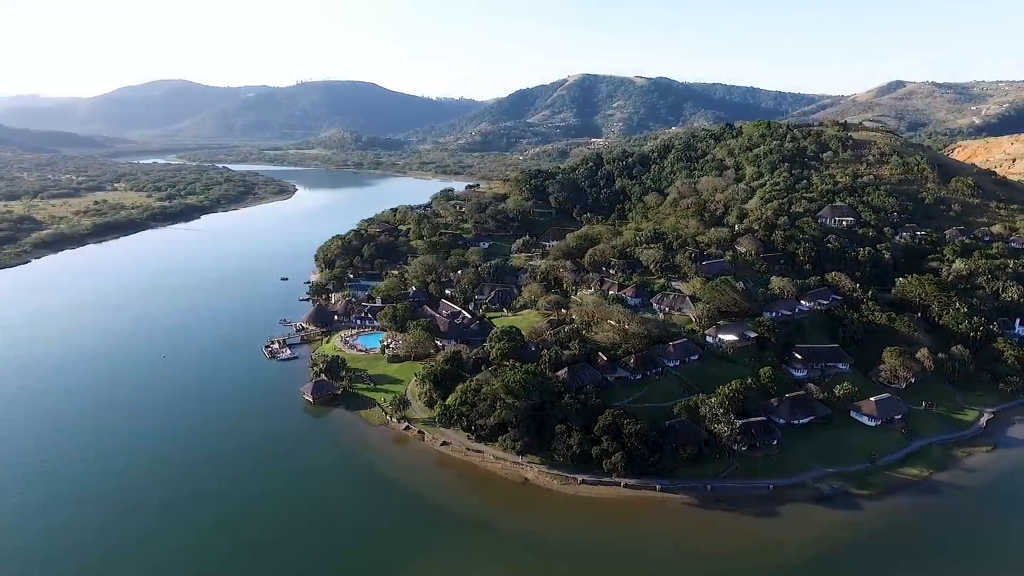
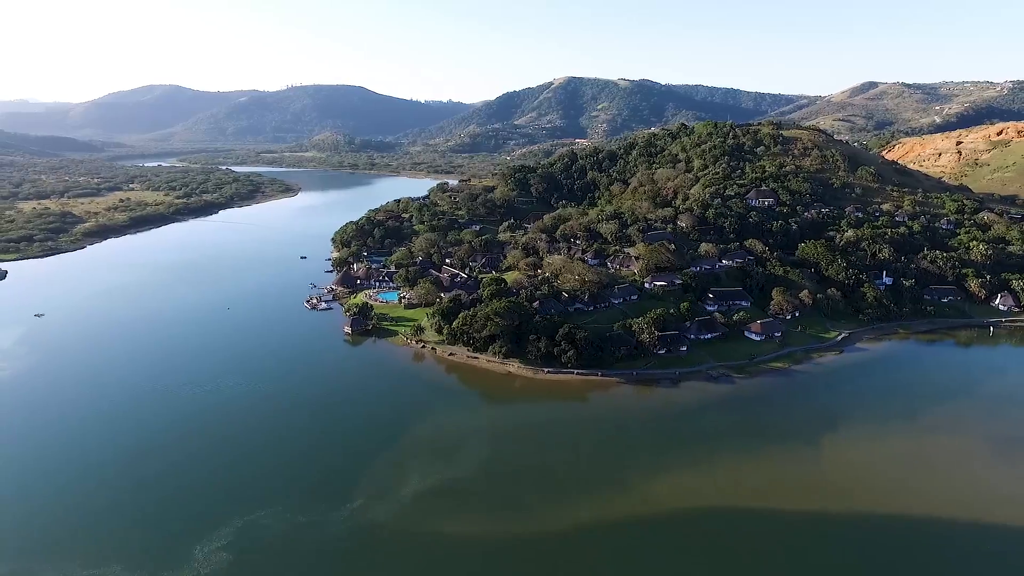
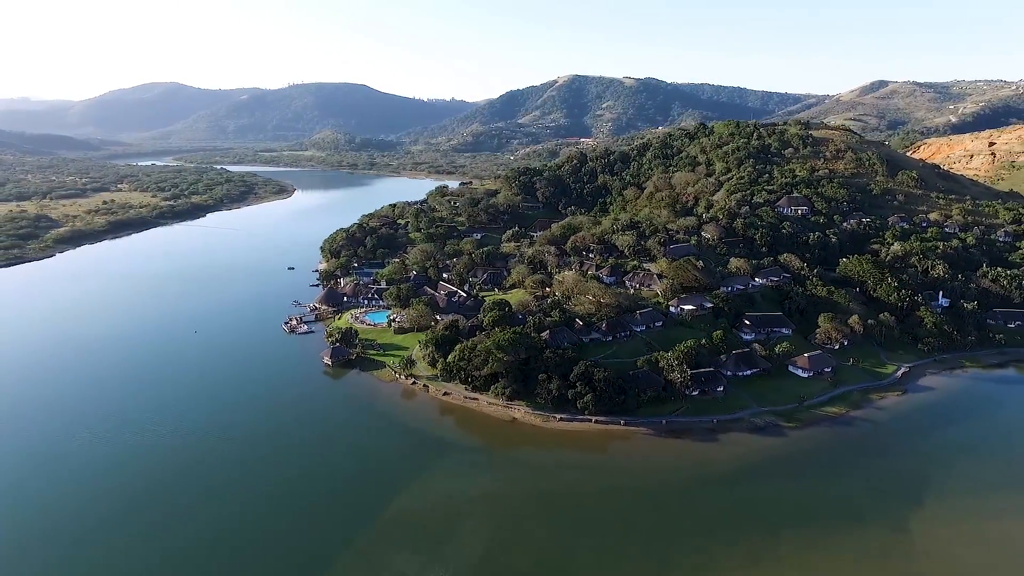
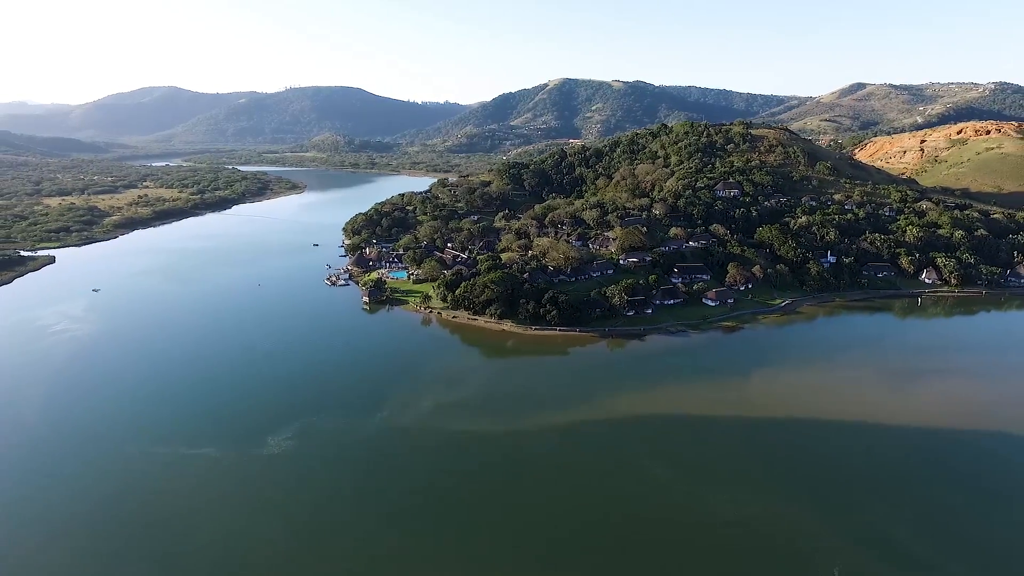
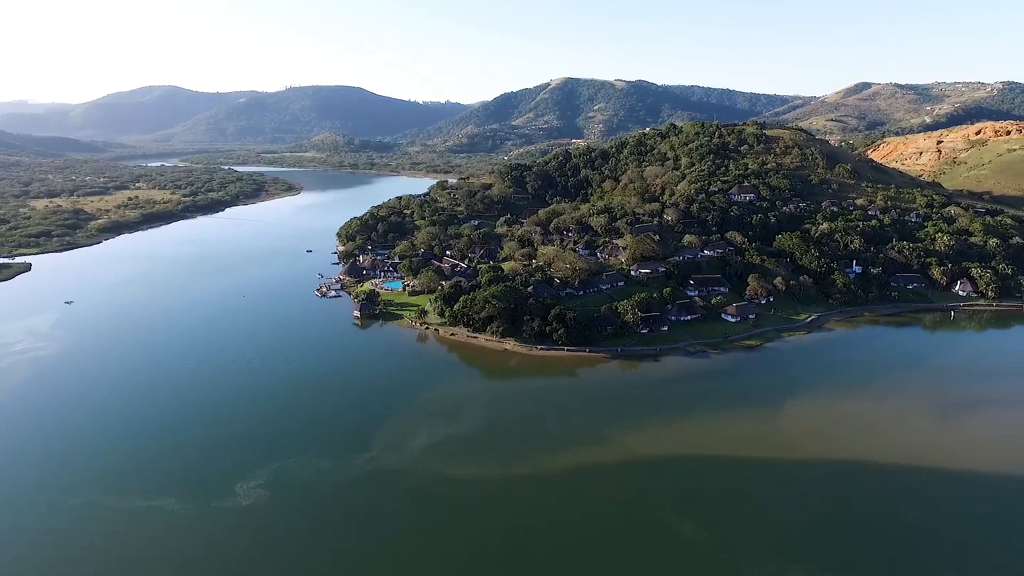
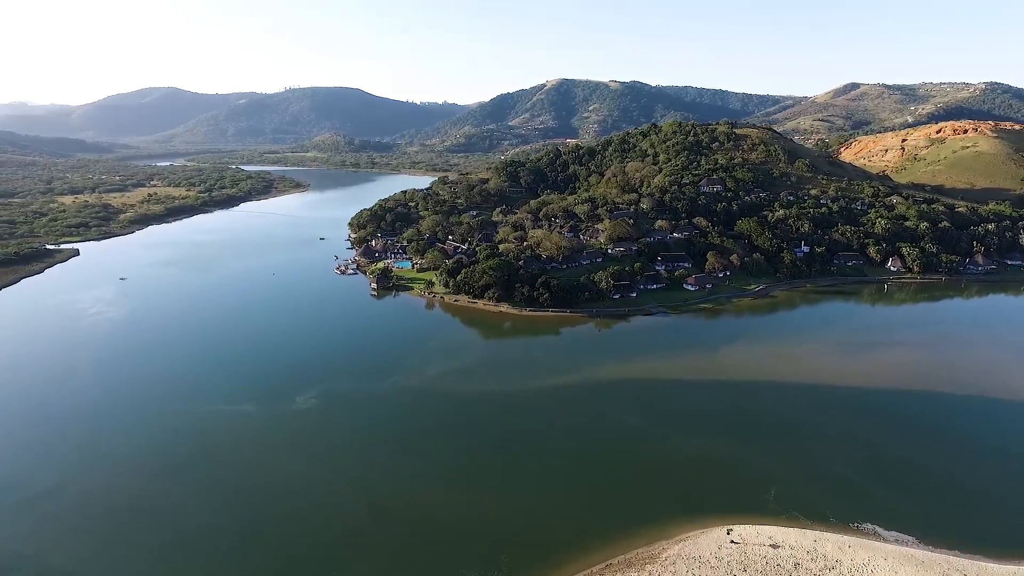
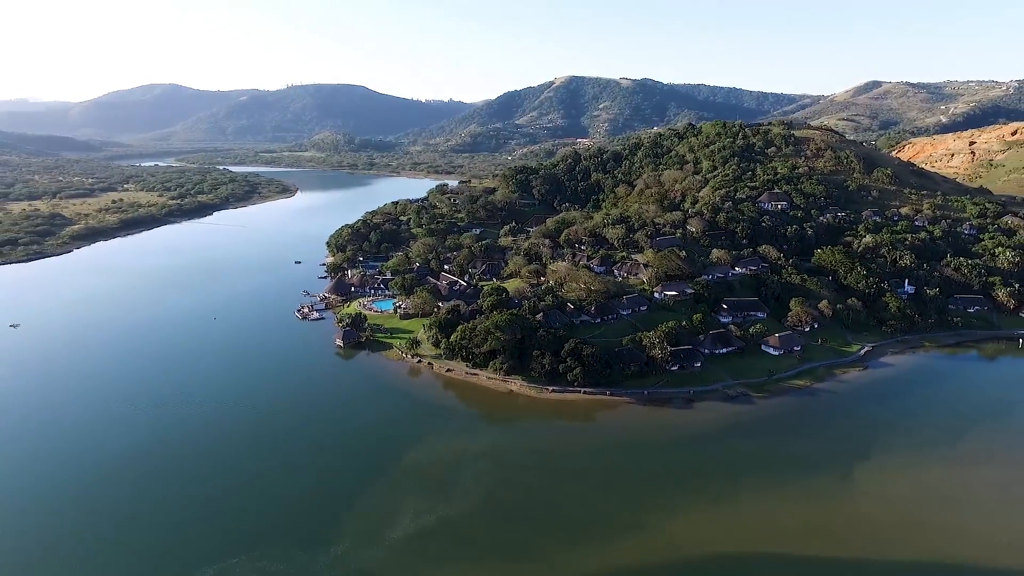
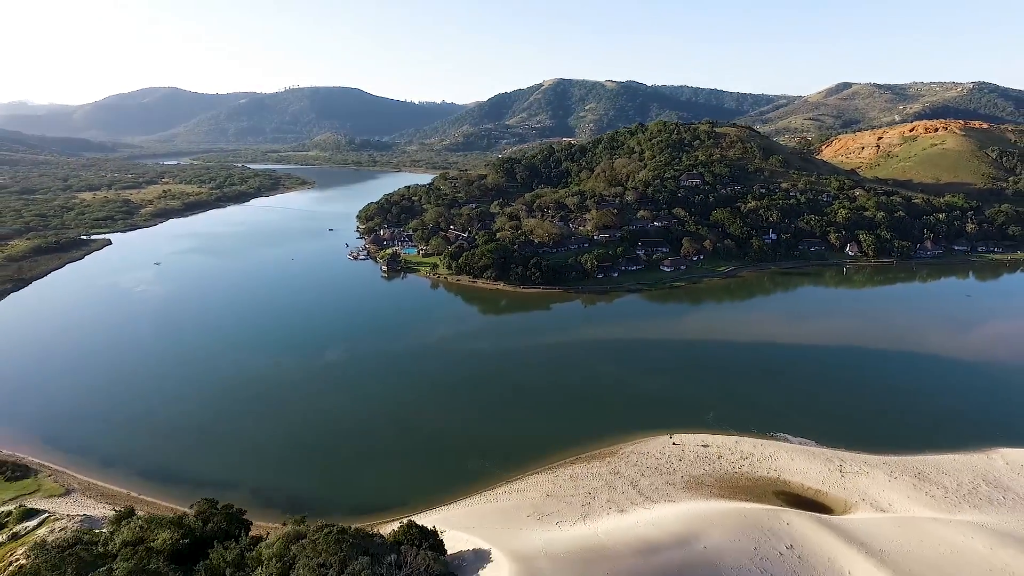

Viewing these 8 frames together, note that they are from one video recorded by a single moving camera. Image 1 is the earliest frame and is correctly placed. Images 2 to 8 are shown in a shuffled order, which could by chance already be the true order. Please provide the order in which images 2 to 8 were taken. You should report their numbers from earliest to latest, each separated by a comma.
3, 7, 2, 5, 4, 6, 8
